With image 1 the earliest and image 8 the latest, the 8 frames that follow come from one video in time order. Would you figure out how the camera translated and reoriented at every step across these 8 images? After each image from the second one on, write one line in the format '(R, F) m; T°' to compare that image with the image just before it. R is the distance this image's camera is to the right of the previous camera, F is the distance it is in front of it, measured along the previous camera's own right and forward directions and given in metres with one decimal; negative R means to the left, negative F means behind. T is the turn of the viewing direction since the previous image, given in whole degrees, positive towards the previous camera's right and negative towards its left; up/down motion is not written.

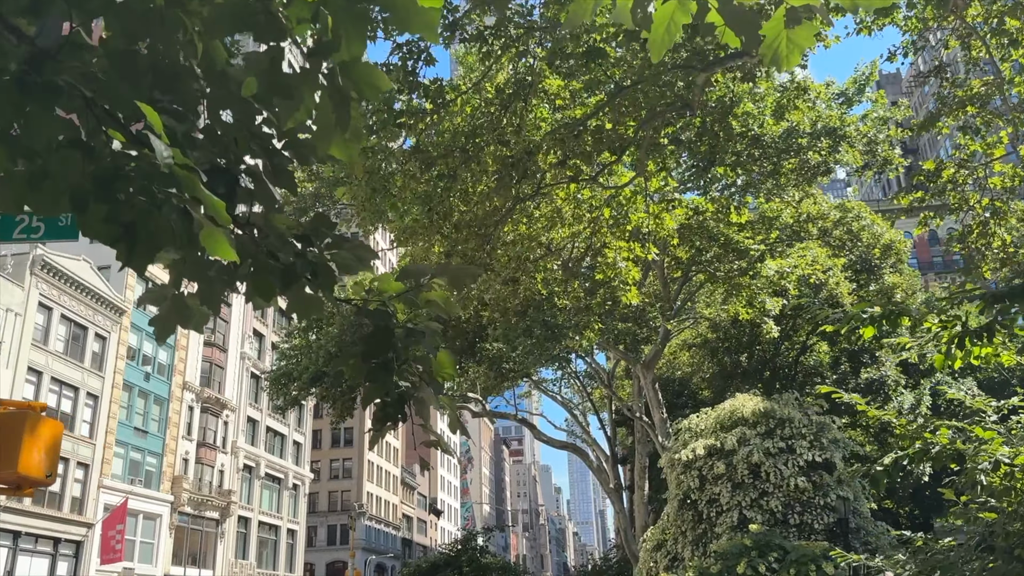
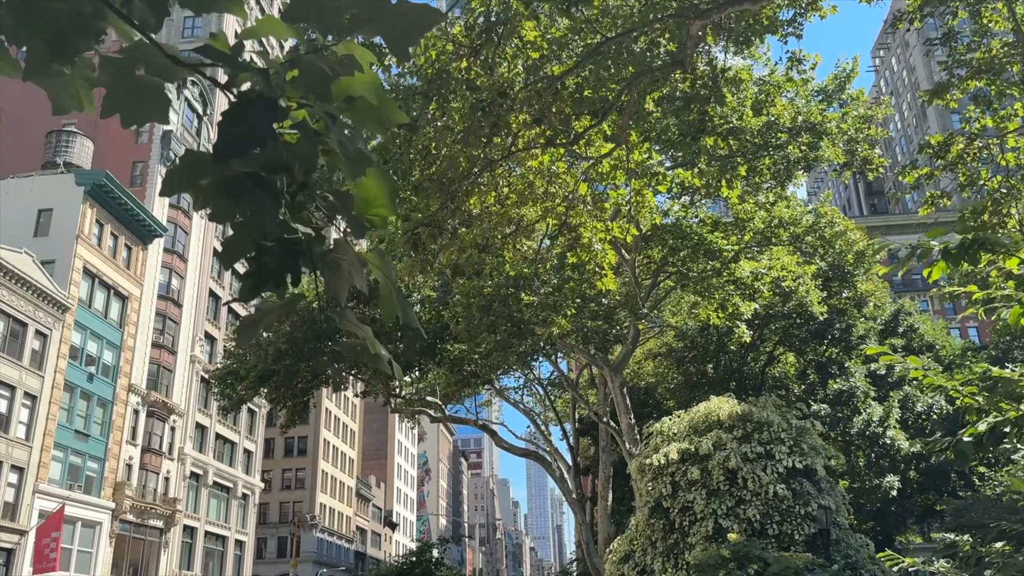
(0.0, +1.0) m; +3°
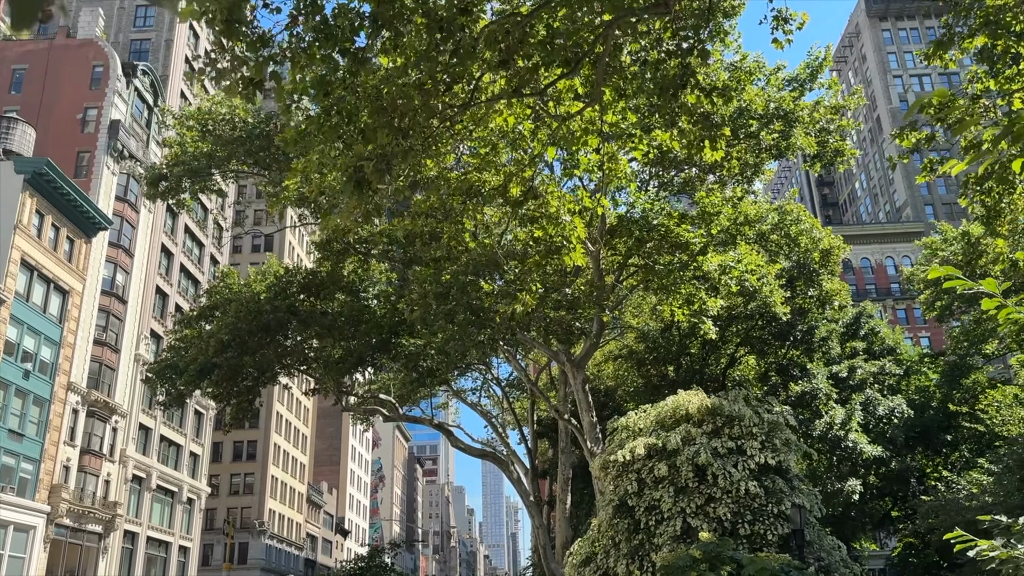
(0.0, +0.9) m; +3°
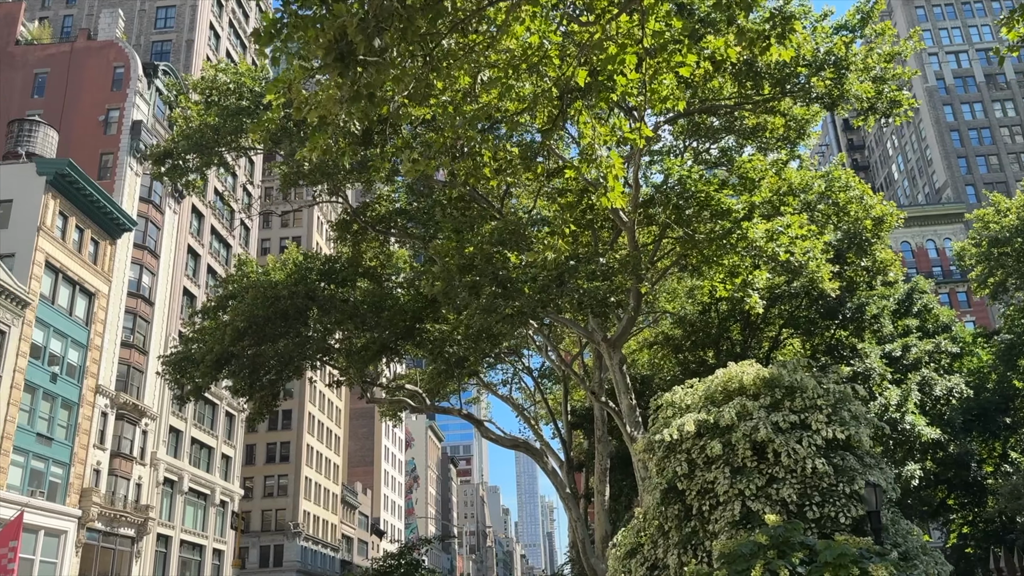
(0.0, +1.2) m; -2°
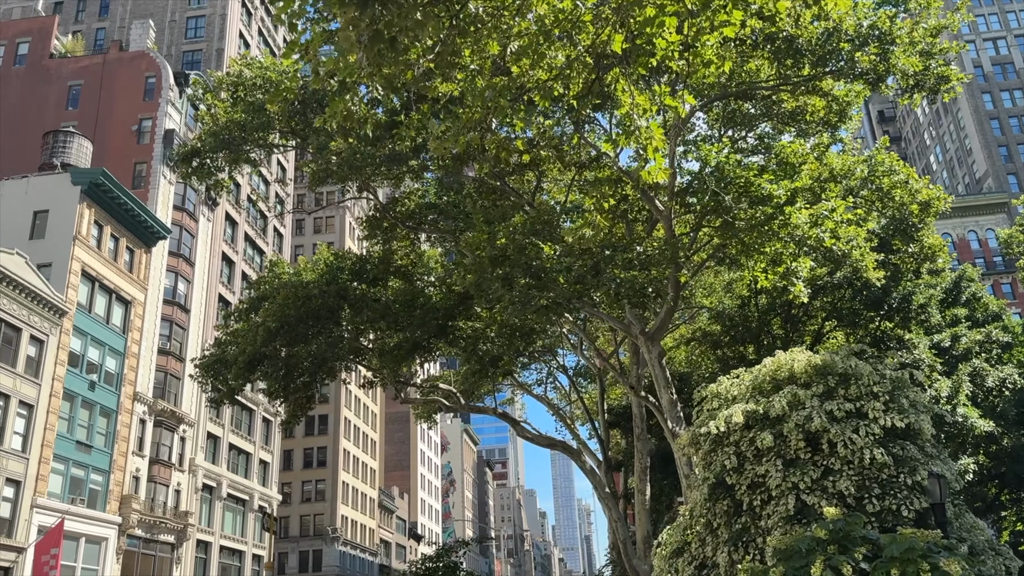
(0.0, +0.4) m; -2°
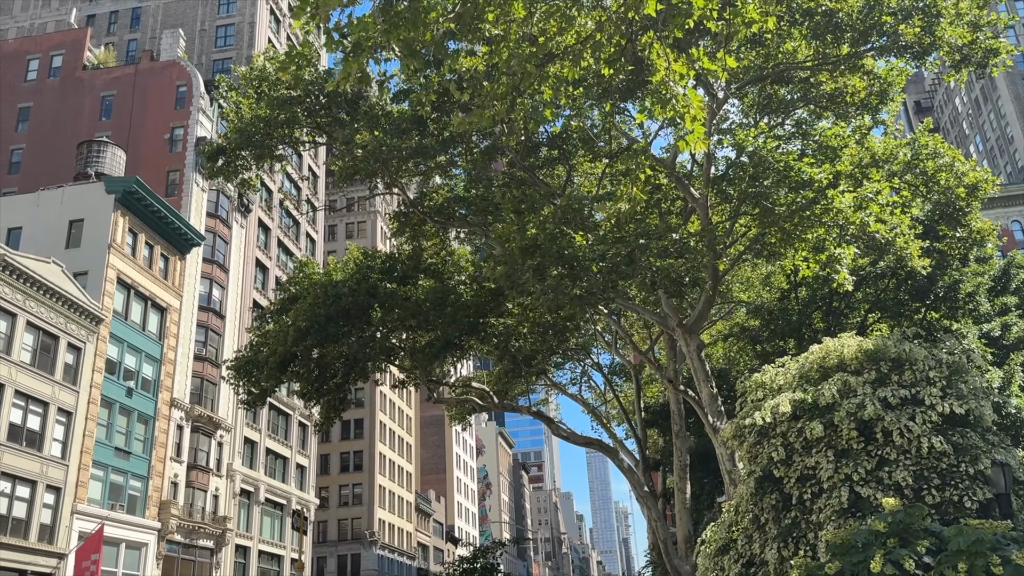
(0.0, +0.4) m; -2°
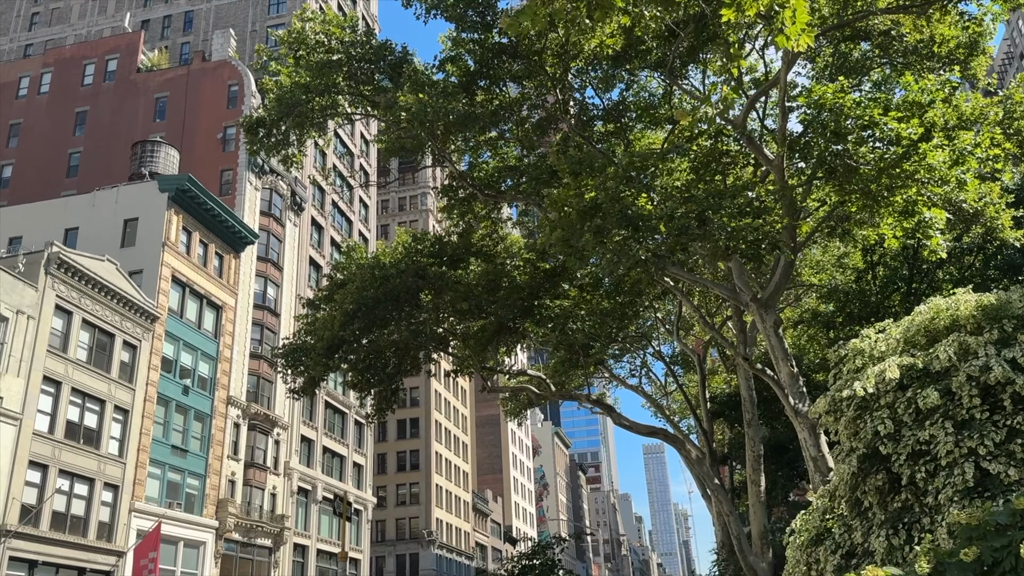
(-0.1, +1.1) m; -4°
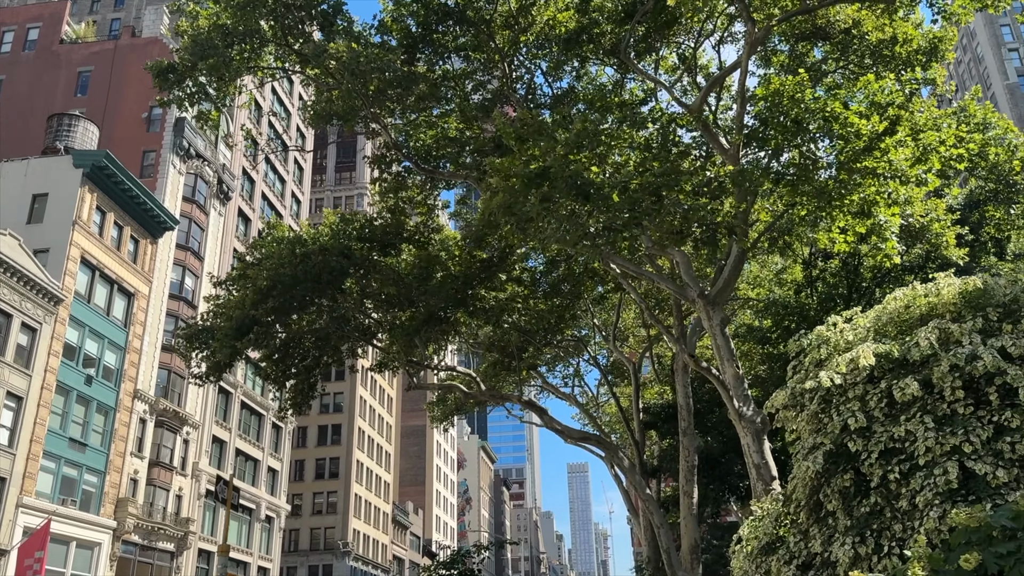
(0.0, +1.2) m; +4°
